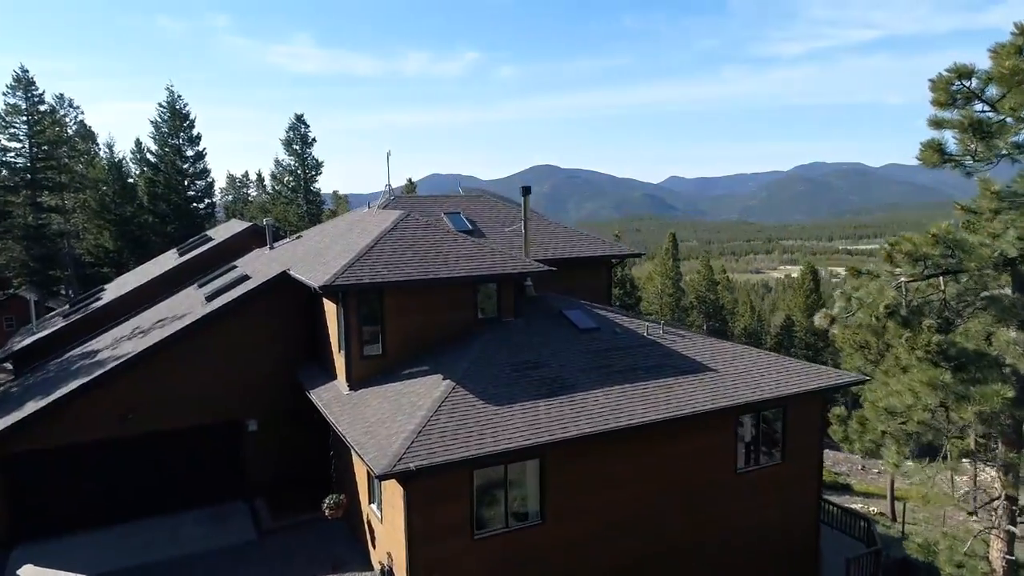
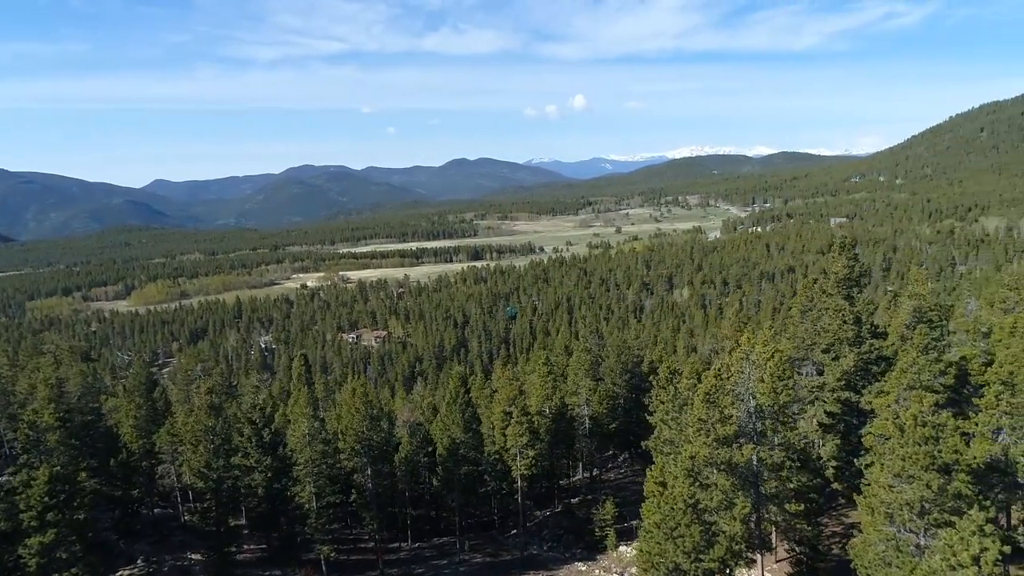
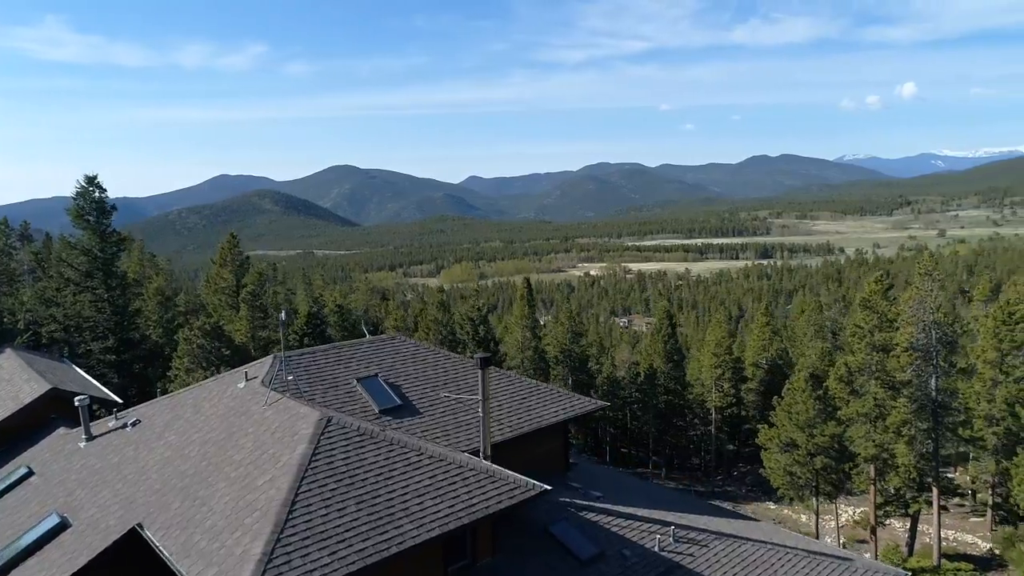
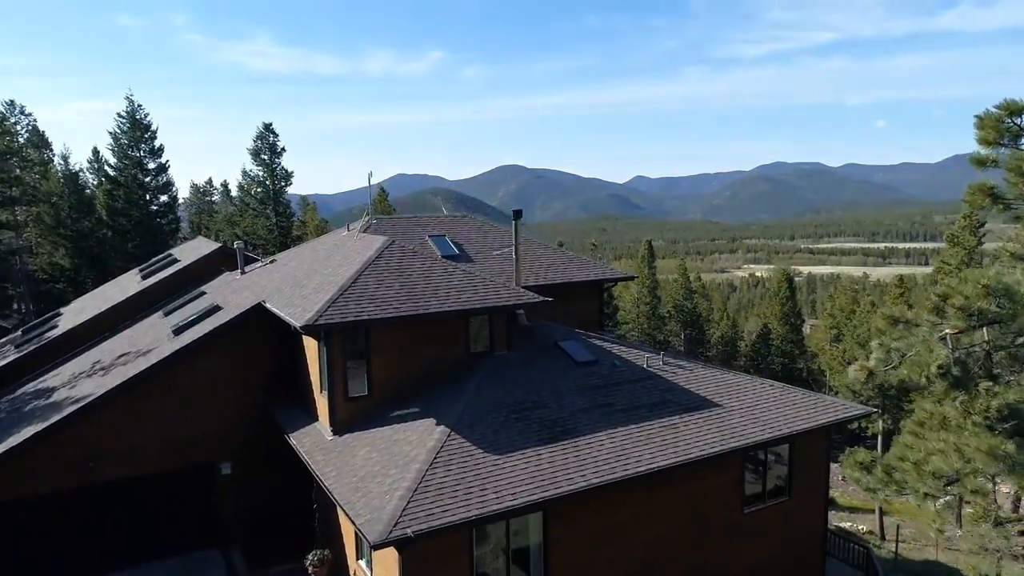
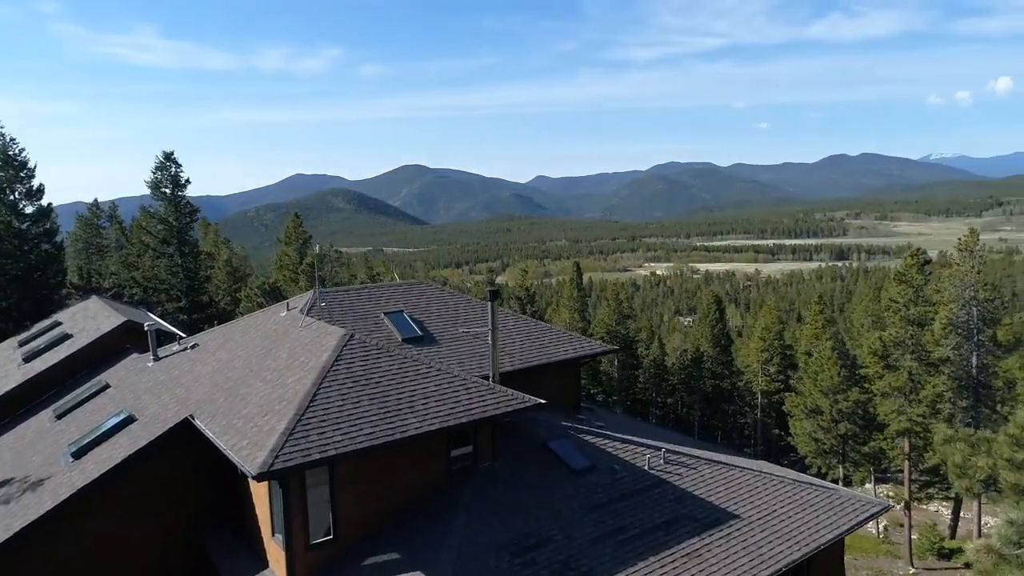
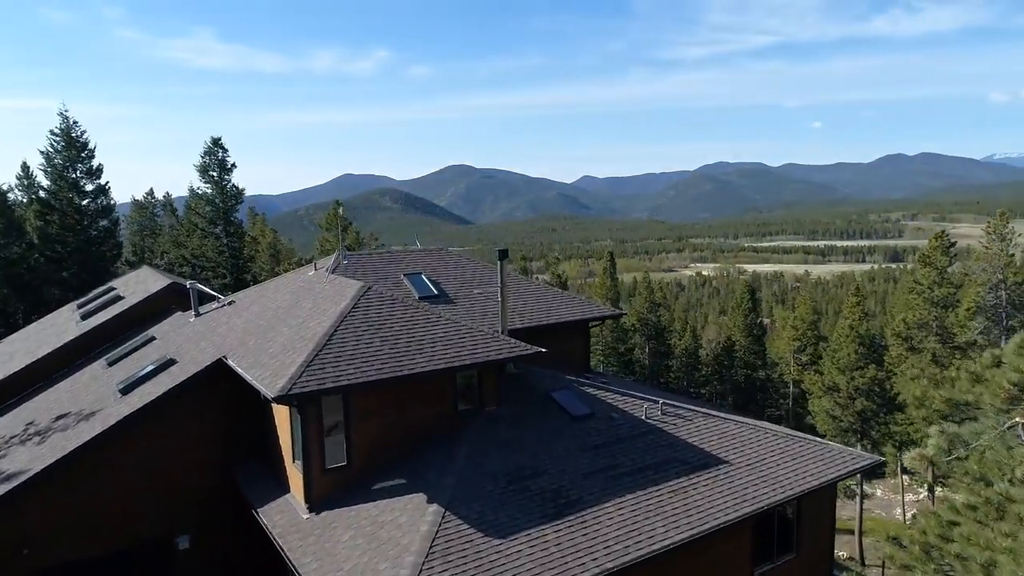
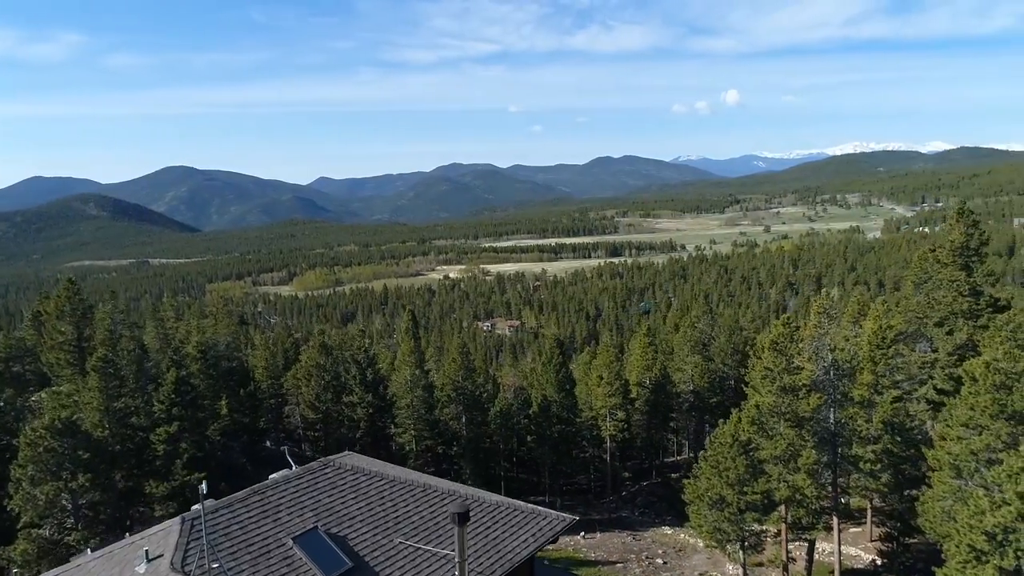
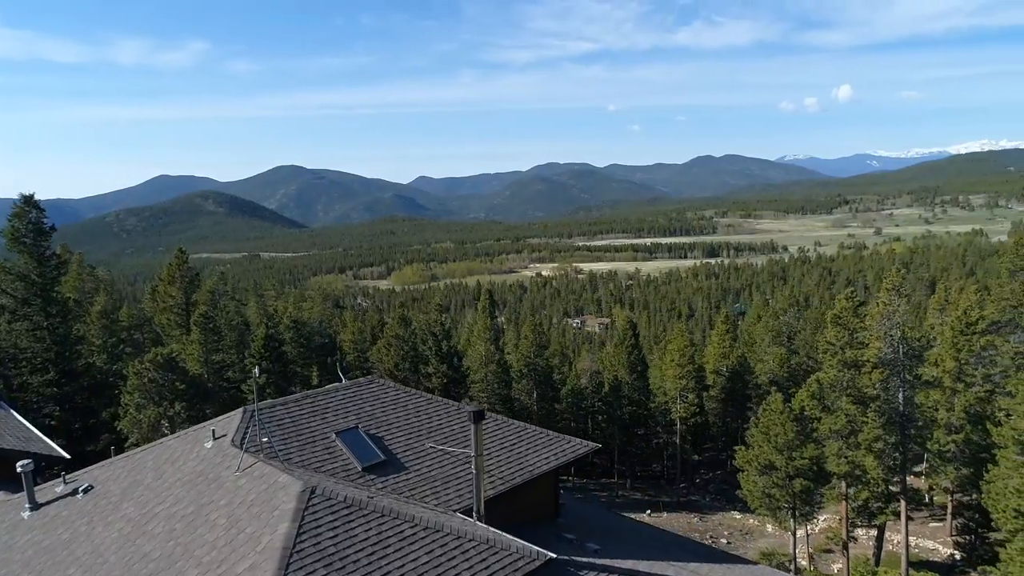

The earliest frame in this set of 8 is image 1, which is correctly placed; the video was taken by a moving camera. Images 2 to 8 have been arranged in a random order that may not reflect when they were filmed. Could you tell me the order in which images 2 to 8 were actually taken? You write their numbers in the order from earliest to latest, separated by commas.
4, 6, 5, 3, 8, 7, 2
